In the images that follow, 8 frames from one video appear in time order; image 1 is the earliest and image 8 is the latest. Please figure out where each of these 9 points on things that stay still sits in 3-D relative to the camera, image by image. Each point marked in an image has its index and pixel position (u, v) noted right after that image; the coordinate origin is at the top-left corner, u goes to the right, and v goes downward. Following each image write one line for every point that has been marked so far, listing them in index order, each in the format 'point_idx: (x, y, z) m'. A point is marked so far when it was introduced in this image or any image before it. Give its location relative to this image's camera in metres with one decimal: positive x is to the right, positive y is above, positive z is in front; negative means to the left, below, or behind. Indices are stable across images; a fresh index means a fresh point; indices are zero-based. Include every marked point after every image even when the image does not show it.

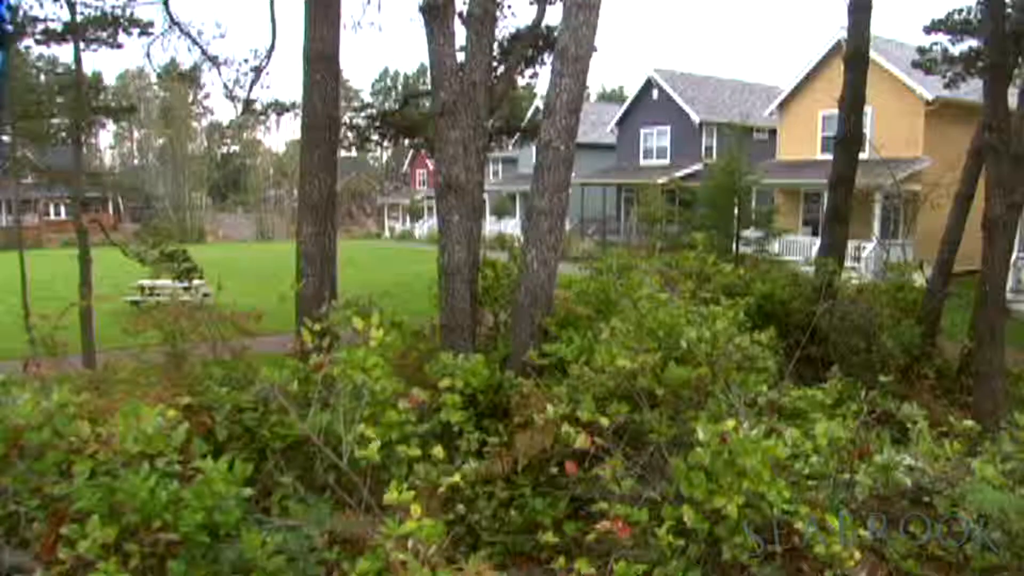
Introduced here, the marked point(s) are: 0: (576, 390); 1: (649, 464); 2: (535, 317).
0: (+0.4, -0.6, +4.0) m
1: (+0.7, -0.9, +3.5) m
2: (+0.2, -0.2, +5.0) m
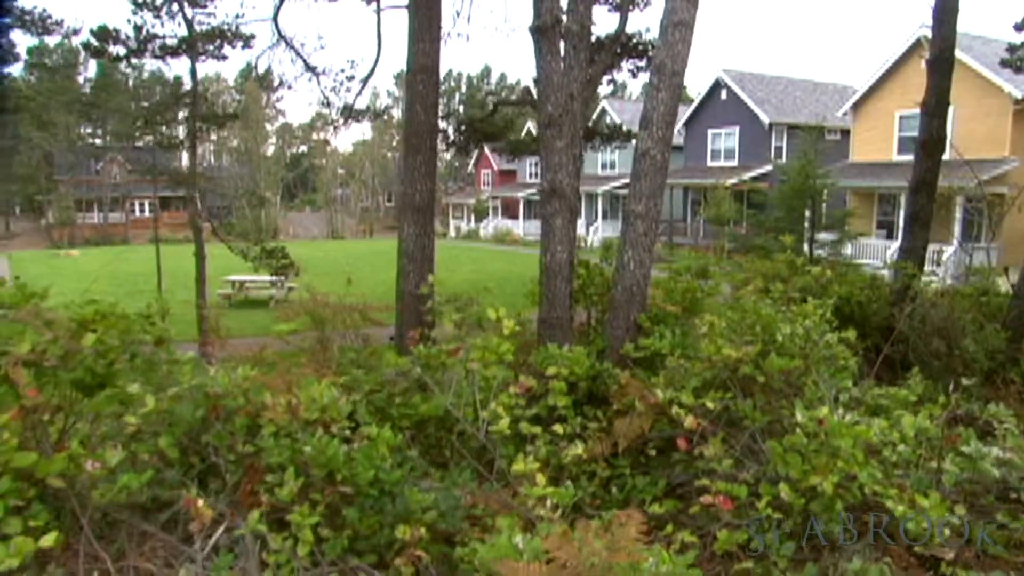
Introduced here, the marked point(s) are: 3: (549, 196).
0: (+1.0, -0.5, +4.3) m
1: (+1.3, -0.9, +3.8) m
2: (+0.9, -0.2, +5.3) m
3: (+0.3, +0.7, +5.5) m
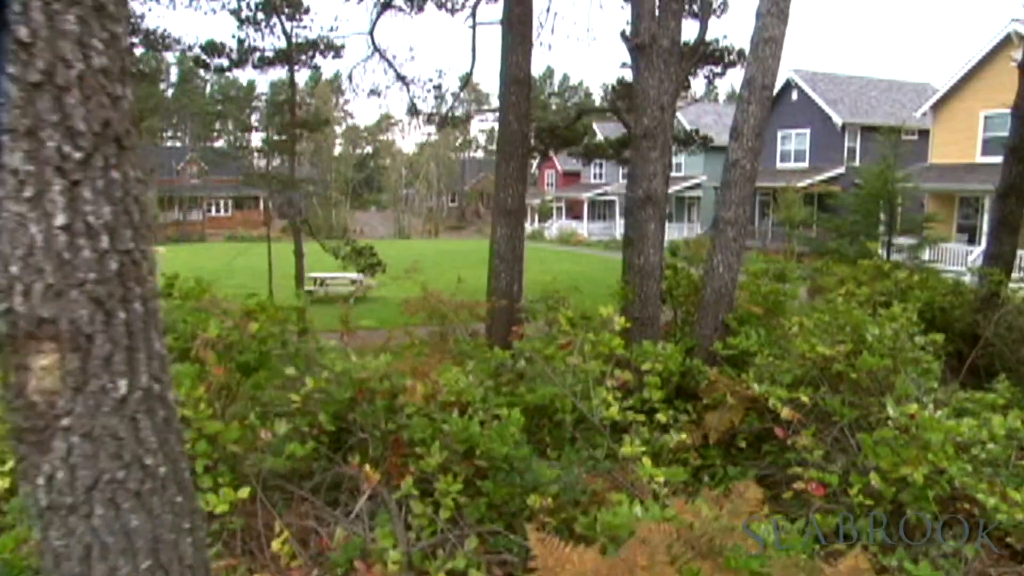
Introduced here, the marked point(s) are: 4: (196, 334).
0: (+1.7, -0.6, +4.6) m
1: (+1.9, -0.9, +4.1) m
2: (+1.7, -0.2, +5.6) m
3: (+1.1, +0.7, +5.8) m
4: (-1.5, -0.2, +3.4) m
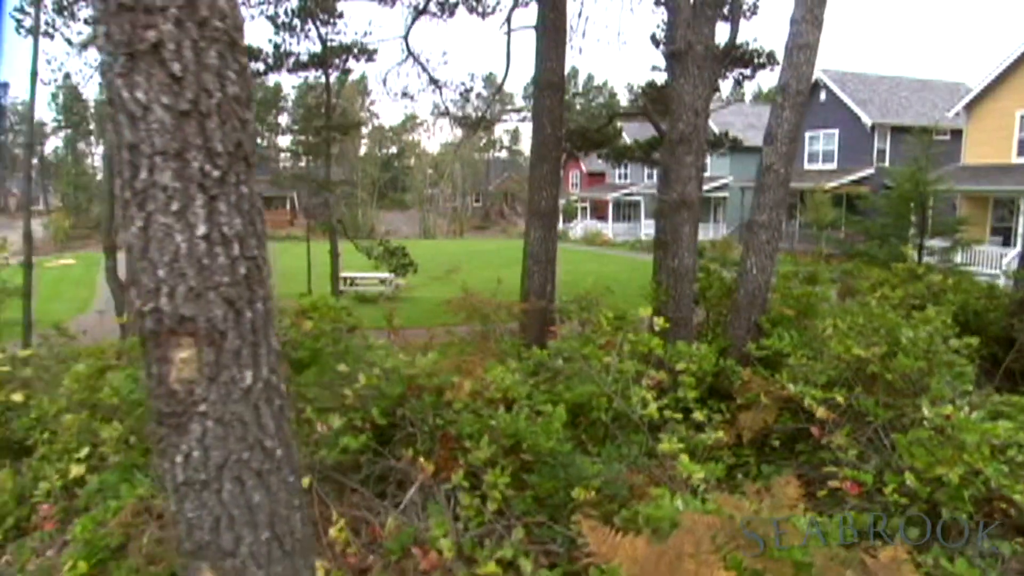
0: (+2.0, -0.6, +4.7) m
1: (+2.2, -0.9, +4.2) m
2: (+2.0, -0.2, +5.7) m
3: (+1.4, +0.7, +5.9) m
4: (-1.3, -0.2, +3.6) m
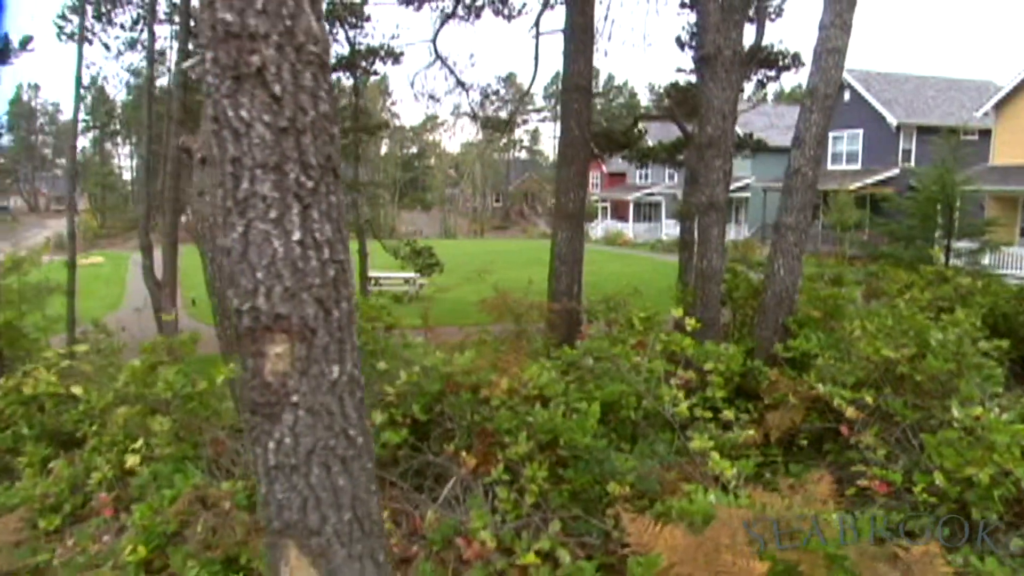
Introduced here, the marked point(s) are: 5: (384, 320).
0: (+2.2, -0.6, +4.8) m
1: (+2.4, -0.9, +4.2) m
2: (+2.2, -0.2, +5.8) m
3: (+1.7, +0.7, +6.0) m
4: (-1.1, -0.2, +3.8) m
5: (-0.8, -0.2, +4.5) m
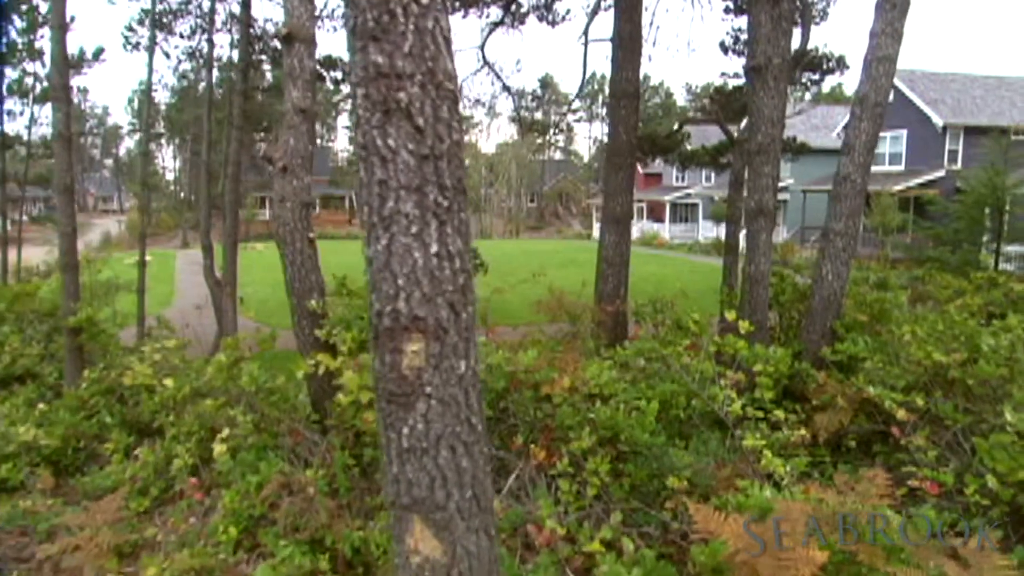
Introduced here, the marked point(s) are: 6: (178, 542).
0: (+2.6, -0.6, +4.9) m
1: (+2.7, -1.0, +4.3) m
2: (+2.6, -0.3, +5.9) m
3: (+2.1, +0.7, +6.1) m
4: (-0.8, -0.2, +4.0) m
5: (-0.4, -0.2, +4.7) m
6: (-1.8, -1.4, +3.7) m
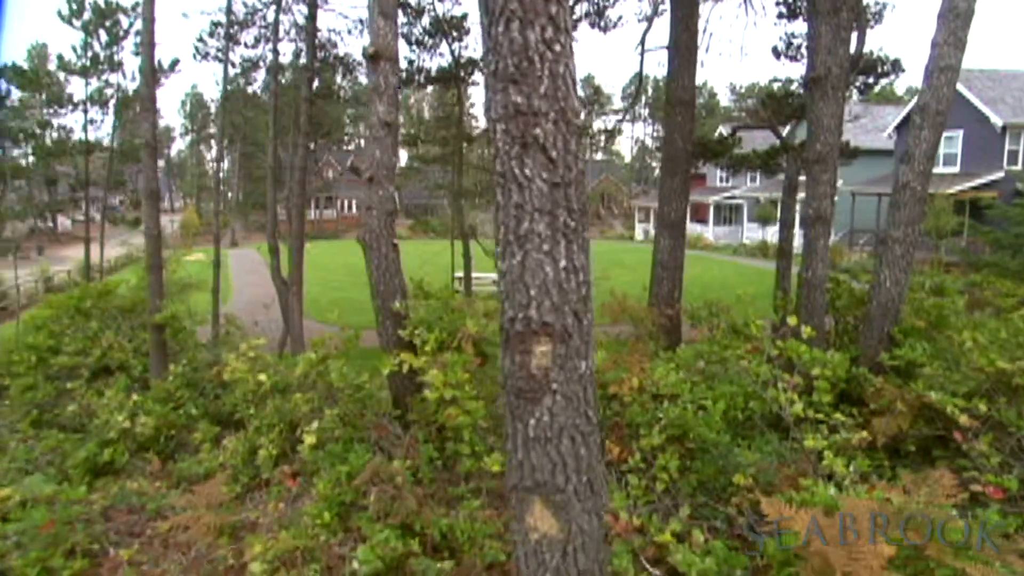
0: (+3.0, -0.7, +4.9) m
1: (+3.2, -1.0, +4.4) m
2: (+3.2, -0.3, +5.9) m
3: (+2.7, +0.6, +6.3) m
4: (-0.3, -0.3, +4.3) m
5: (0.0, -0.2, +5.0) m
6: (-1.4, -1.4, +4.1) m
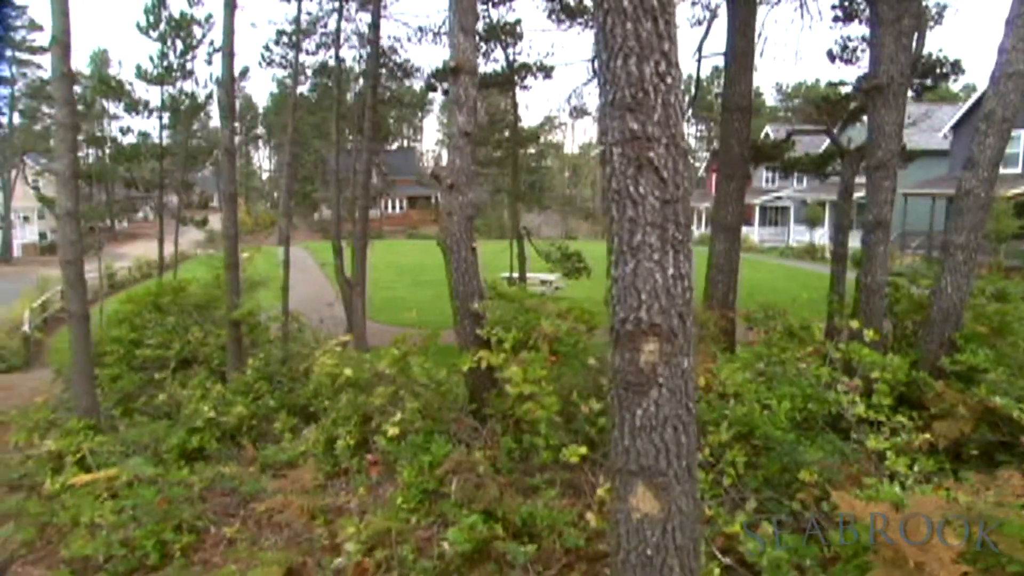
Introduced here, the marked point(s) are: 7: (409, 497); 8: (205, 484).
0: (+3.5, -0.7, +5.0) m
1: (+3.6, -1.1, +4.5) m
2: (+3.7, -0.4, +6.0) m
3: (+3.3, +0.6, +6.3) m
4: (+0.1, -0.3, +4.5) m
5: (+0.5, -0.3, +5.2) m
6: (-0.9, -1.4, +4.4) m
7: (-0.6, -1.3, +4.2) m
8: (-2.2, -1.4, +5.0) m
